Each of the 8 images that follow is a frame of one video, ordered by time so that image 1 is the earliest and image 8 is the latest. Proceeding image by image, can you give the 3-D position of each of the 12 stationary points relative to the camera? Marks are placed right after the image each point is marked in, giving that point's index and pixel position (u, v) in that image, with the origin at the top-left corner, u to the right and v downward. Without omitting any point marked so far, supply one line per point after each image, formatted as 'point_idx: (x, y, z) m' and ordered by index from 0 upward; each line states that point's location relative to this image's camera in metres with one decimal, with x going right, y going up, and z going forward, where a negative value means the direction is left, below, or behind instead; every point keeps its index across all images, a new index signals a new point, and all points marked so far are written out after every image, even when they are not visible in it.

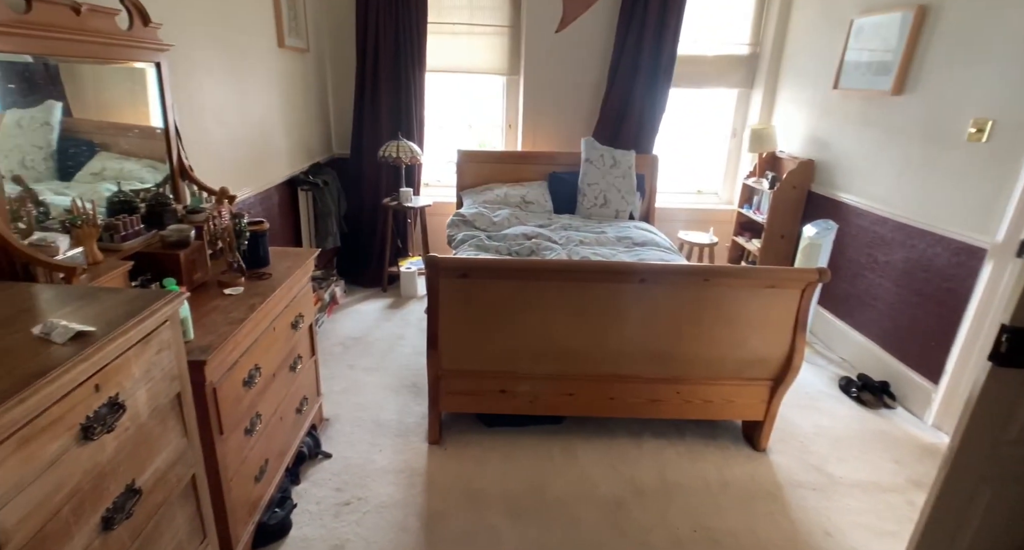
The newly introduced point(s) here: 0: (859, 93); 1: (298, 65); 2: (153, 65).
0: (+2.0, +1.1, +3.1) m
1: (-1.3, +1.3, +3.2) m
2: (-1.1, +0.6, +1.6) m
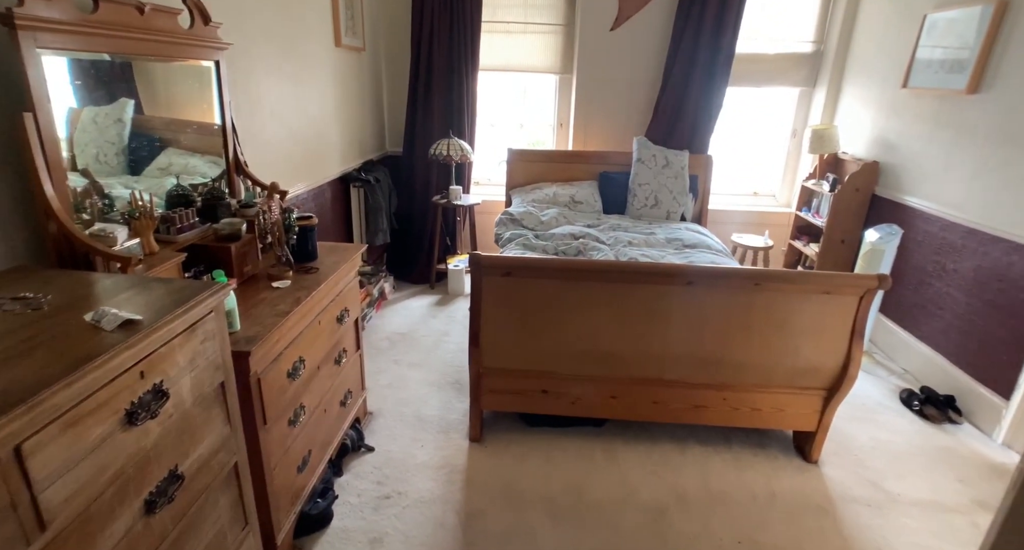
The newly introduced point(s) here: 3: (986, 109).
0: (+2.3, +1.0, +2.9) m
1: (-1.0, +1.3, +3.3) m
2: (-1.0, +0.7, +1.7) m
3: (+2.3, +0.8, +2.5) m
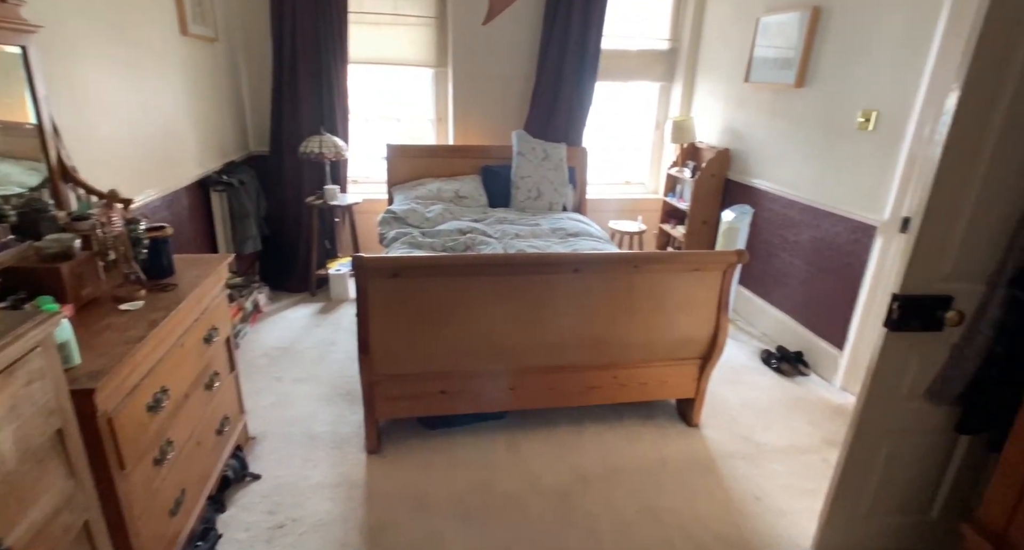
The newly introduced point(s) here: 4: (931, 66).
0: (+1.6, +1.2, +3.2) m
1: (-1.7, +1.2, +3.0) m
2: (-1.3, +0.6, +1.4) m
3: (+1.7, +1.0, +2.9) m
4: (+1.8, +0.9, +2.2) m
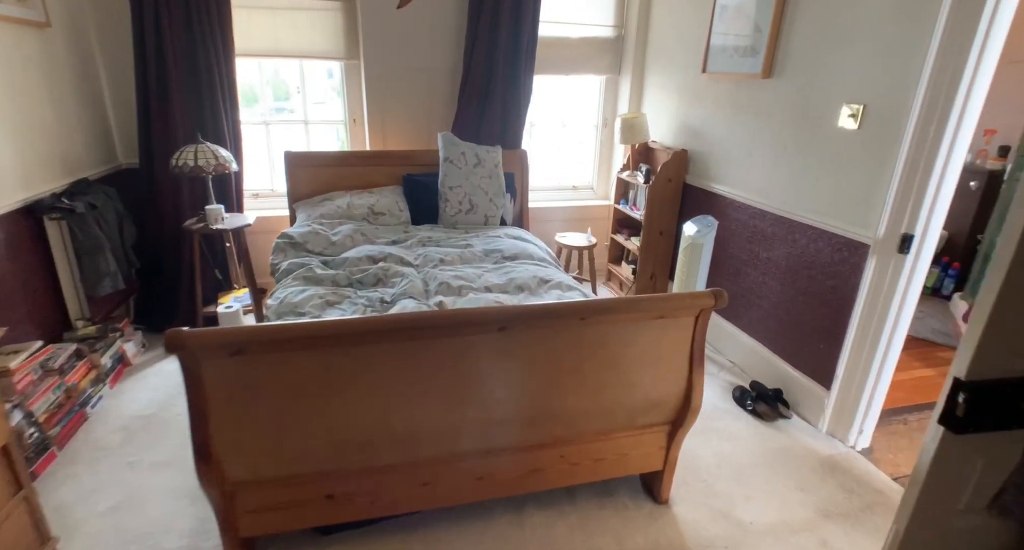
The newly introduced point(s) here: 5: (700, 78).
0: (+1.2, +1.1, +2.8) m
1: (-2.1, +1.0, +2.3) m
2: (-1.6, +0.4, +0.8) m
3: (+1.3, +0.9, +2.5) m
4: (+1.5, +0.8, +1.9) m
5: (+1.1, +1.2, +3.1) m
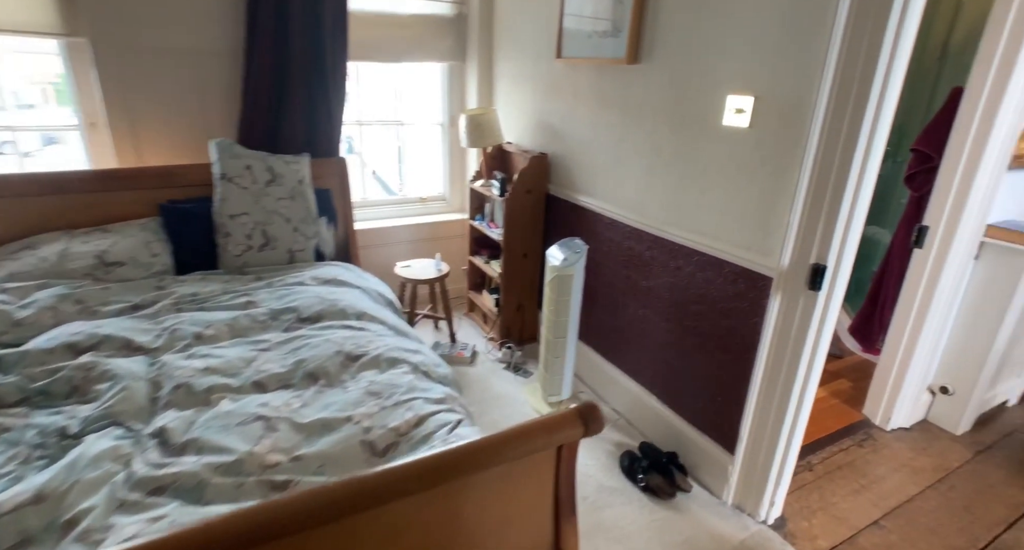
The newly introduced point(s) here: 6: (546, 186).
0: (+0.3, +0.9, +2.3) m
1: (-2.8, +0.6, +1.1) m
2: (-1.8, 0.0, -0.3) m
3: (+0.5, +0.7, +2.0) m
4: (+0.9, +0.6, +1.4) m
5: (+0.2, +1.0, +2.5) m
6: (+0.2, +0.5, +2.7) m
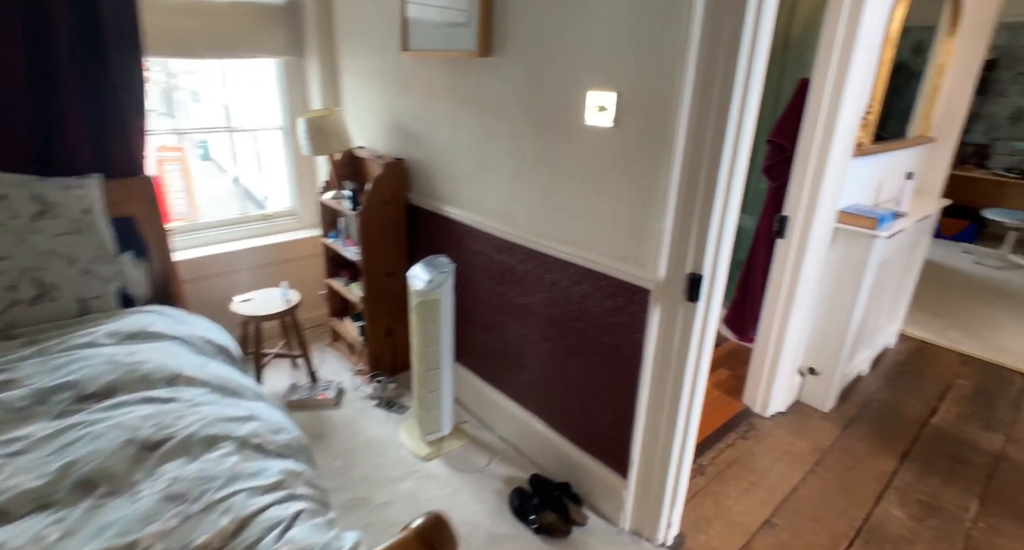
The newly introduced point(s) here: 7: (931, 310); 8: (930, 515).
0: (-0.3, +0.8, +2.0) m
1: (-3.0, +0.2, +0.2) m
2: (-1.8, -0.3, -0.9) m
3: (0.0, +0.7, +1.8) m
4: (+0.4, +0.6, +1.3) m
5: (-0.5, +0.9, +2.2) m
6: (-0.5, +0.4, +2.4) m
7: (+3.0, -0.3, +3.8) m
8: (+1.6, -0.9, +2.0) m
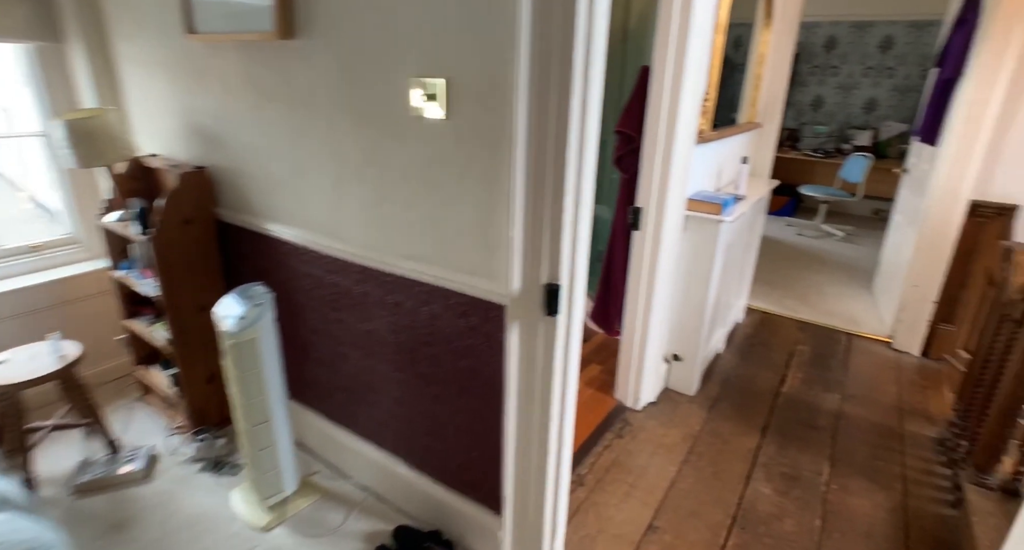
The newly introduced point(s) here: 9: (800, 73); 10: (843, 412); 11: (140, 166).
0: (-0.9, +0.7, +1.6) m
1: (-3.1, -0.1, -0.7) m
2: (-1.6, -0.5, -1.5) m
3: (-0.5, +0.6, +1.5) m
4: (0.0, +0.6, +1.1) m
5: (-1.1, +0.8, +1.8) m
6: (-1.1, +0.2, +2.0) m
7: (+2.0, -0.1, +4.2) m
8: (+1.1, -0.8, +2.1) m
9: (+3.4, +2.4, +6.2) m
10: (+1.6, -0.7, +2.6) m
11: (-1.4, +0.4, +2.0) m
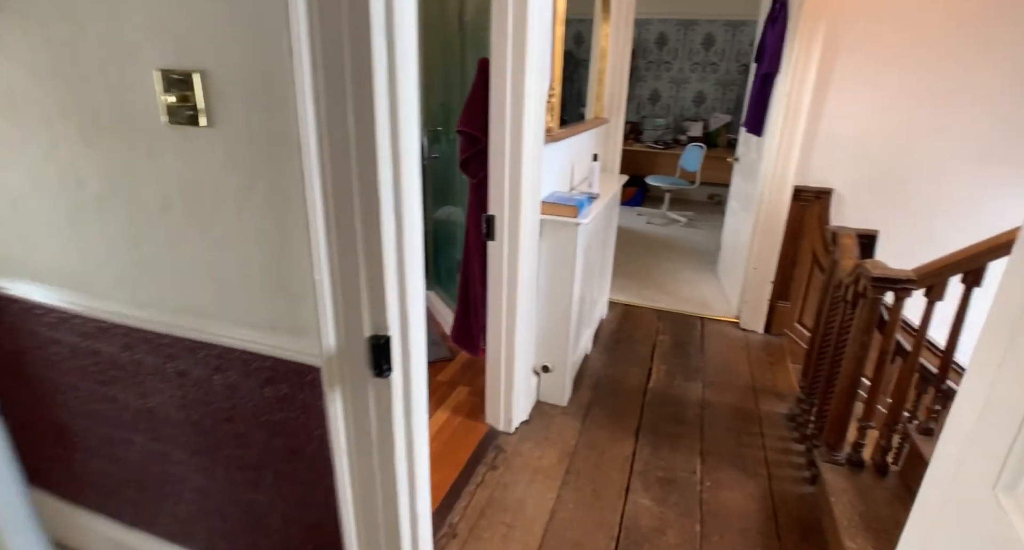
0: (-1.3, +0.5, +1.1) m
1: (-2.8, -0.5, -1.7) m
2: (-1.2, -0.7, -2.1) m
3: (-1.0, +0.4, +1.0) m
4: (-0.3, +0.5, +0.8) m
5: (-1.6, +0.6, +1.2) m
6: (-1.6, 0.0, +1.4) m
7: (+0.9, 0.0, +4.3) m
8: (+0.6, -0.8, +2.0) m
9: (+1.5, +2.6, +6.5) m
10: (+1.0, -0.6, +2.6) m
11: (-2.0, +0.2, +1.4) m
